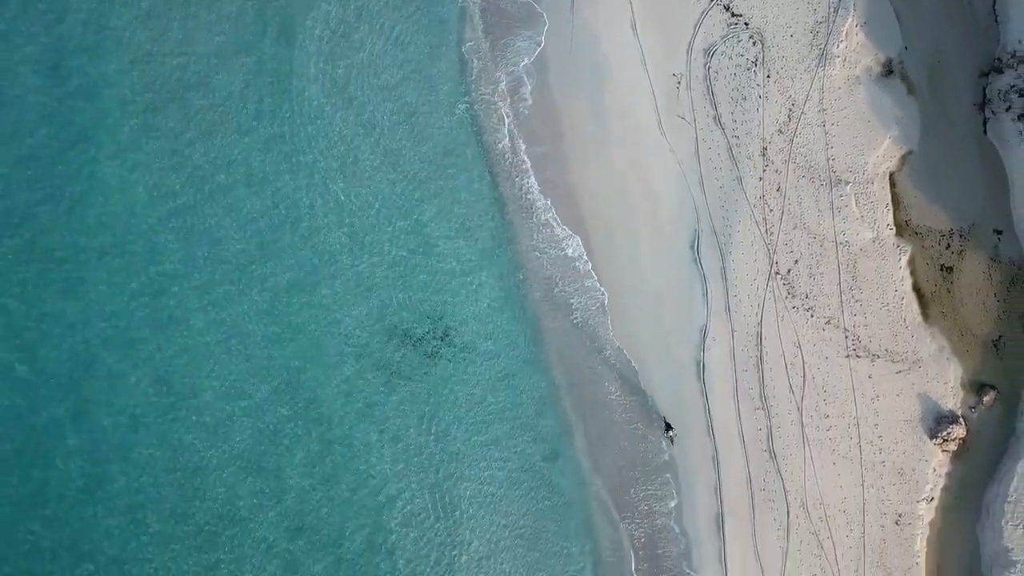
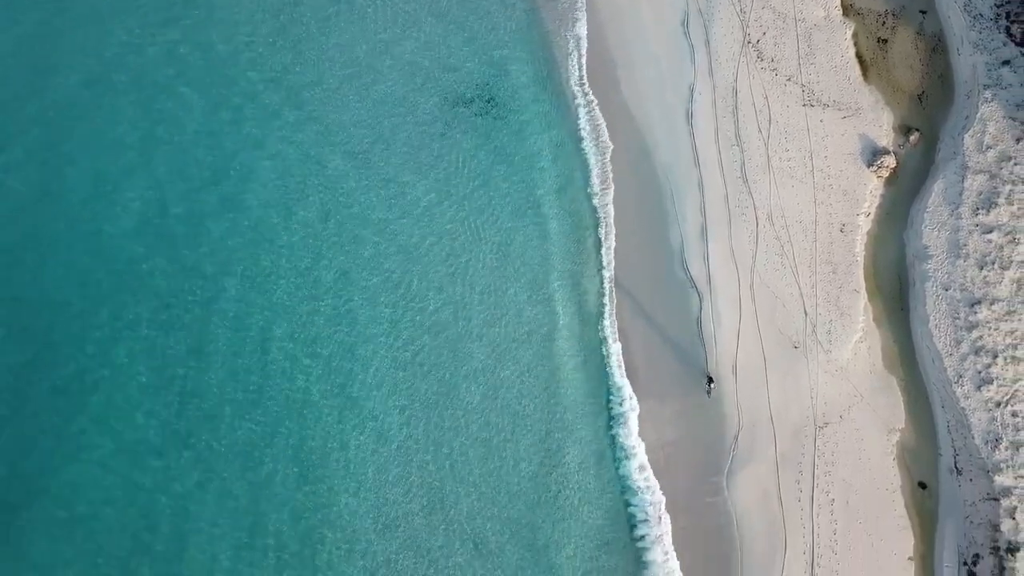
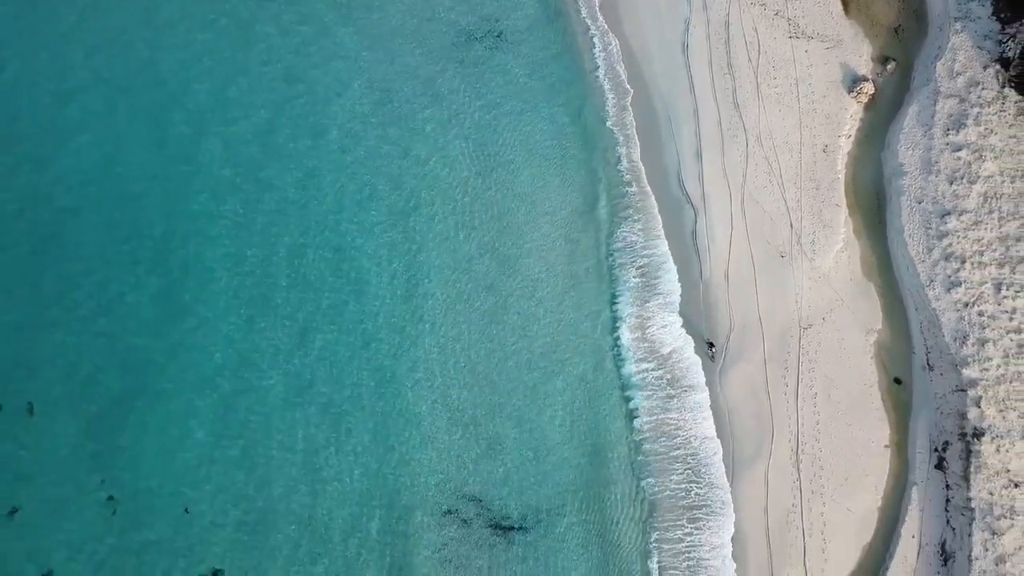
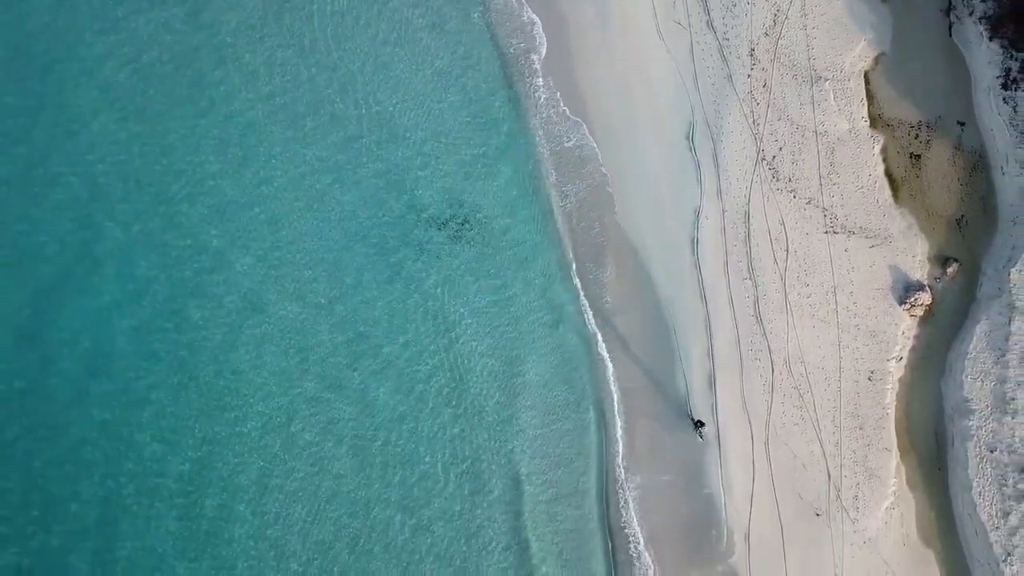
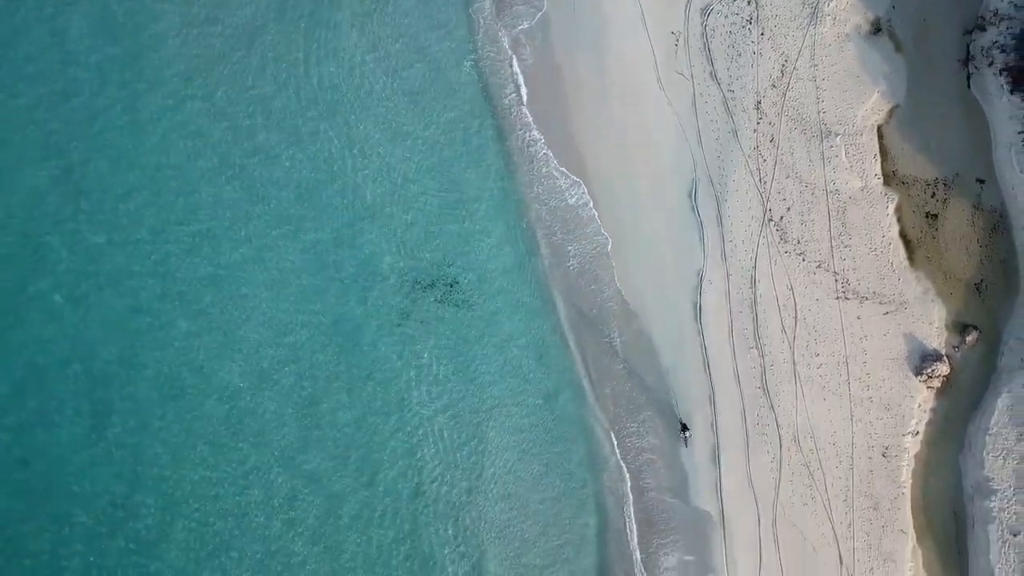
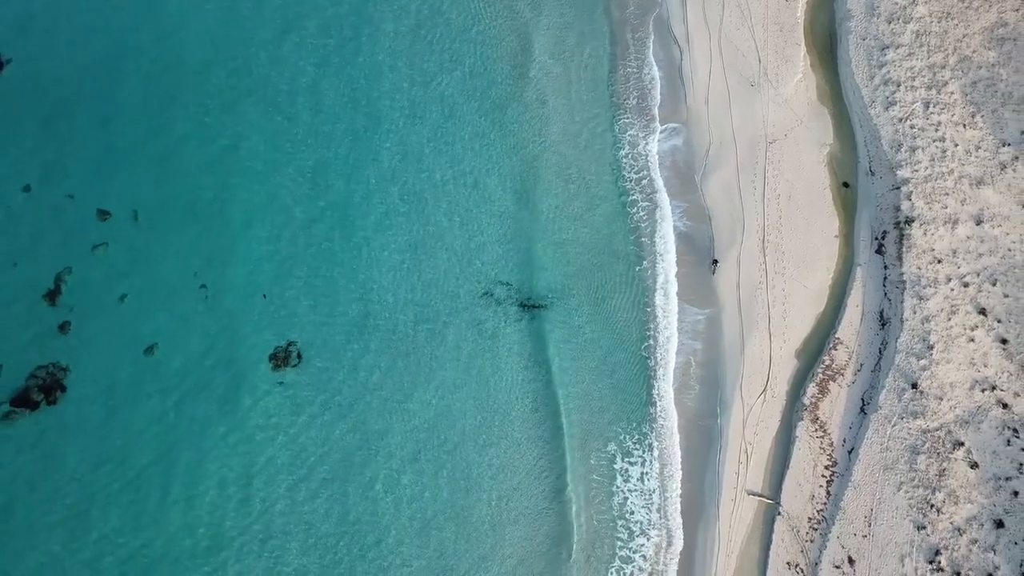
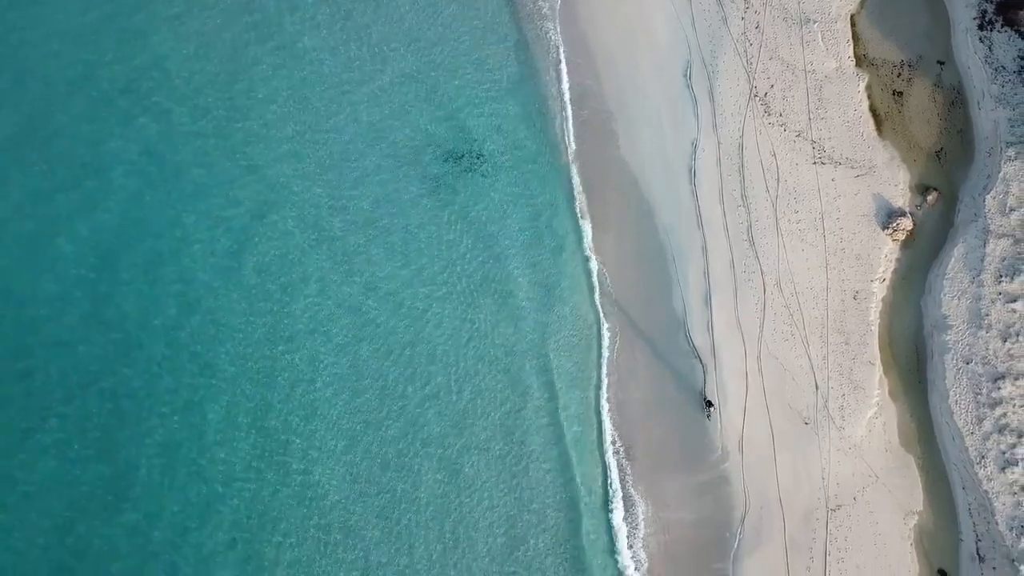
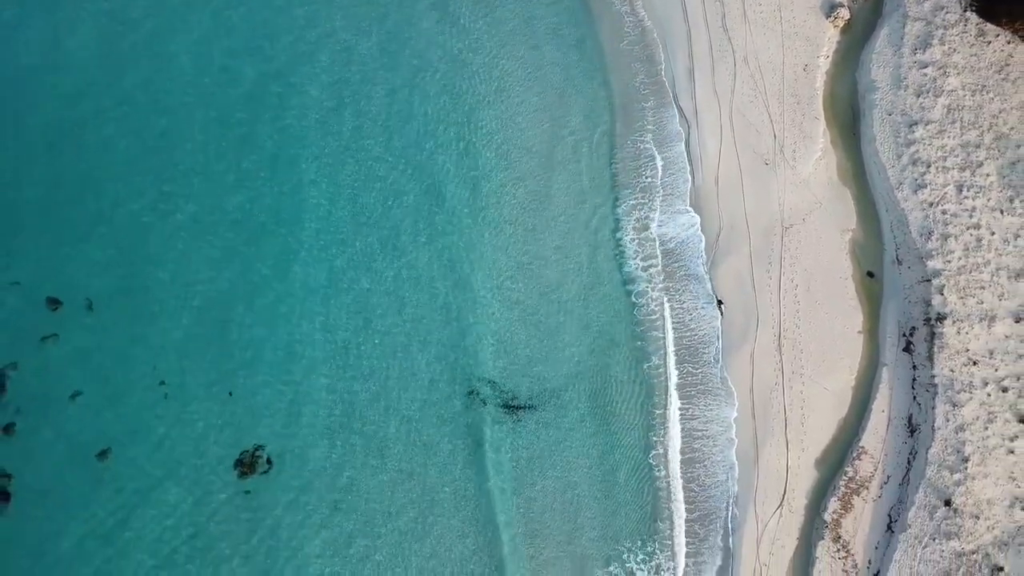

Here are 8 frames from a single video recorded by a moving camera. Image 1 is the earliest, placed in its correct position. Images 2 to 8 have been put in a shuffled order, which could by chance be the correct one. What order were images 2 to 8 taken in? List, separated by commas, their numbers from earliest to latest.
5, 4, 7, 2, 3, 8, 6
